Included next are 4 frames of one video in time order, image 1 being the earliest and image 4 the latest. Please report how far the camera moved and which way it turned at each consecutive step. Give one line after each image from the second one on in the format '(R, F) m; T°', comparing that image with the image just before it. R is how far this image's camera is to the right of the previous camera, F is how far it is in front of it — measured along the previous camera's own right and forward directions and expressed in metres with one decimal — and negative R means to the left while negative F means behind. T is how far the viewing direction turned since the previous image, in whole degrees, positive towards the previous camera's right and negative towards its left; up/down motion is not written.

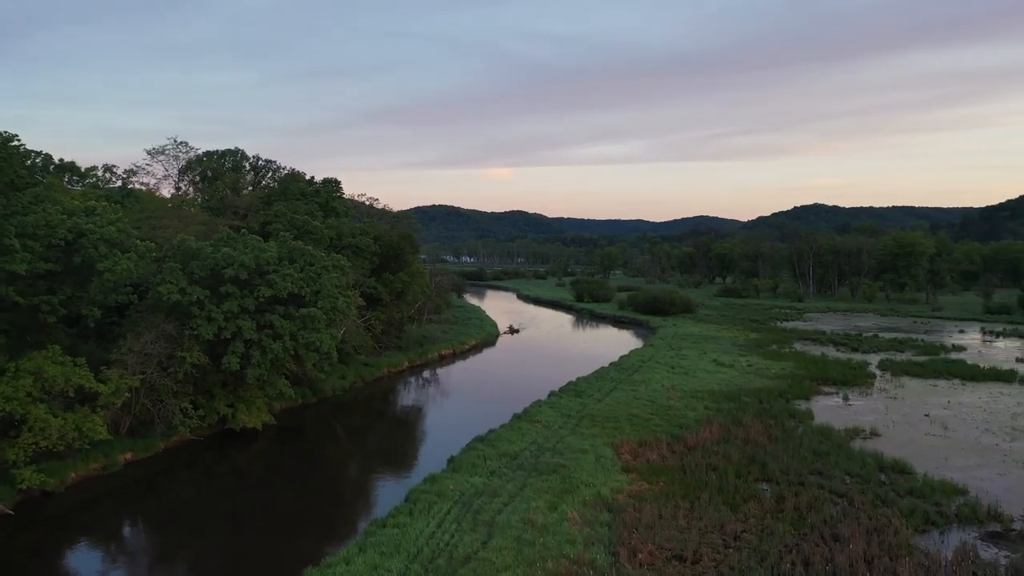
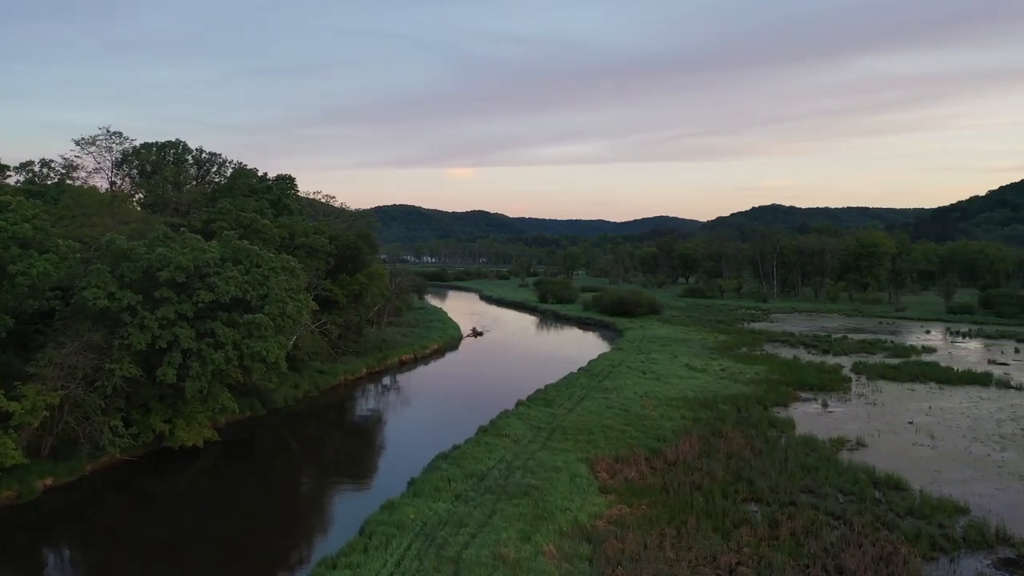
(-0.1, +1.7) m; +3°
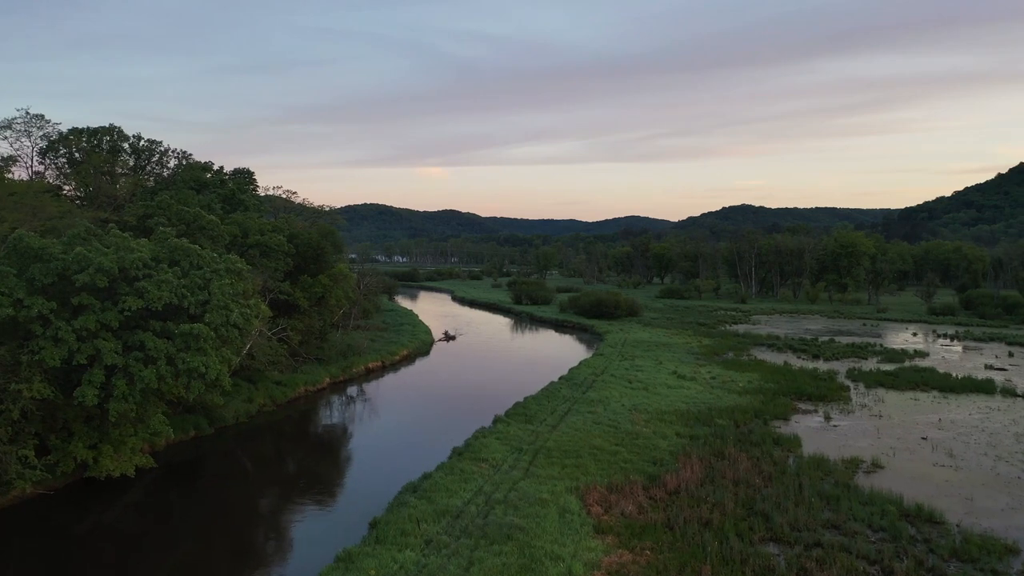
(-0.2, +2.5) m; +3°
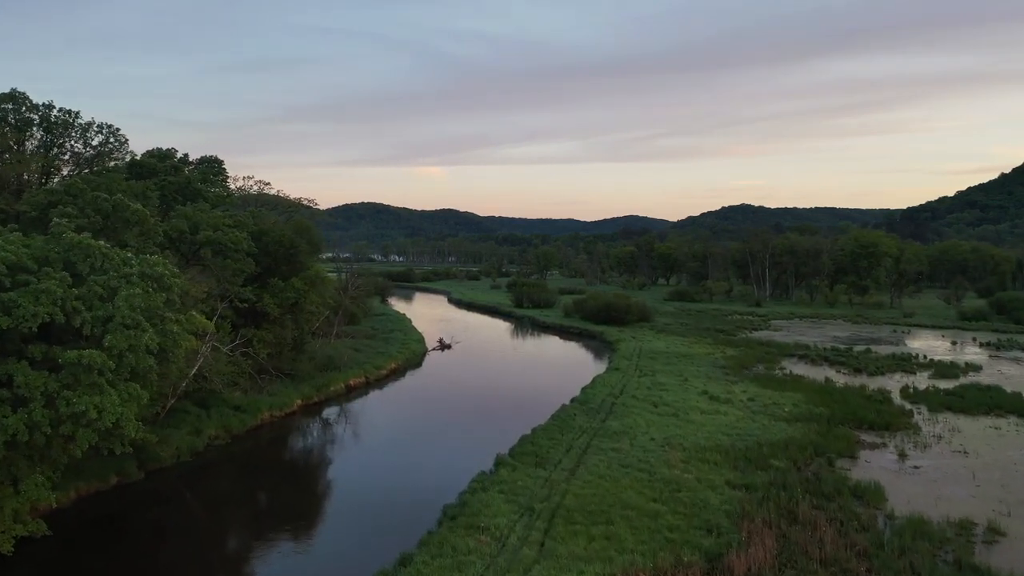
(-0.3, +4.4) m; 0°
